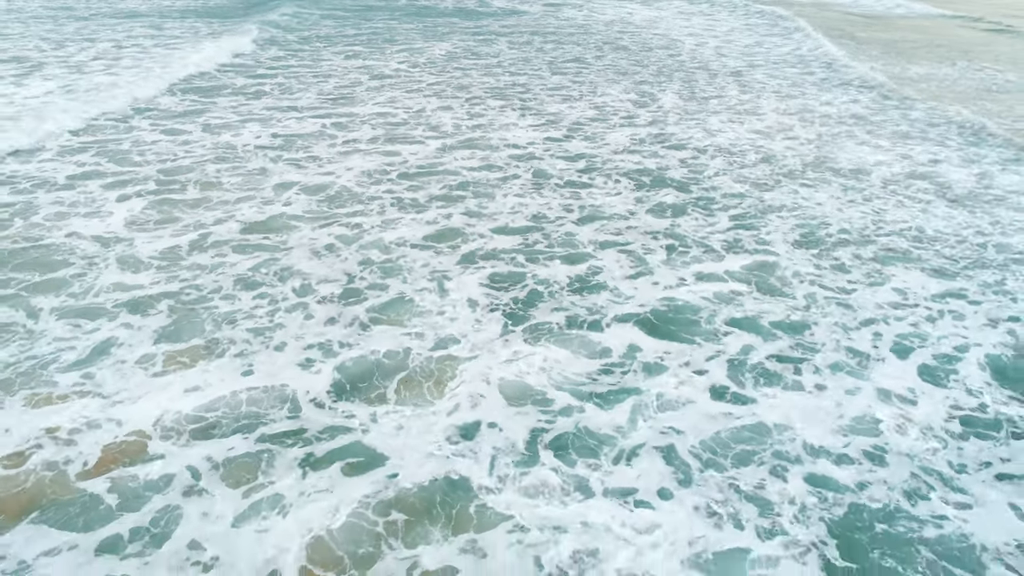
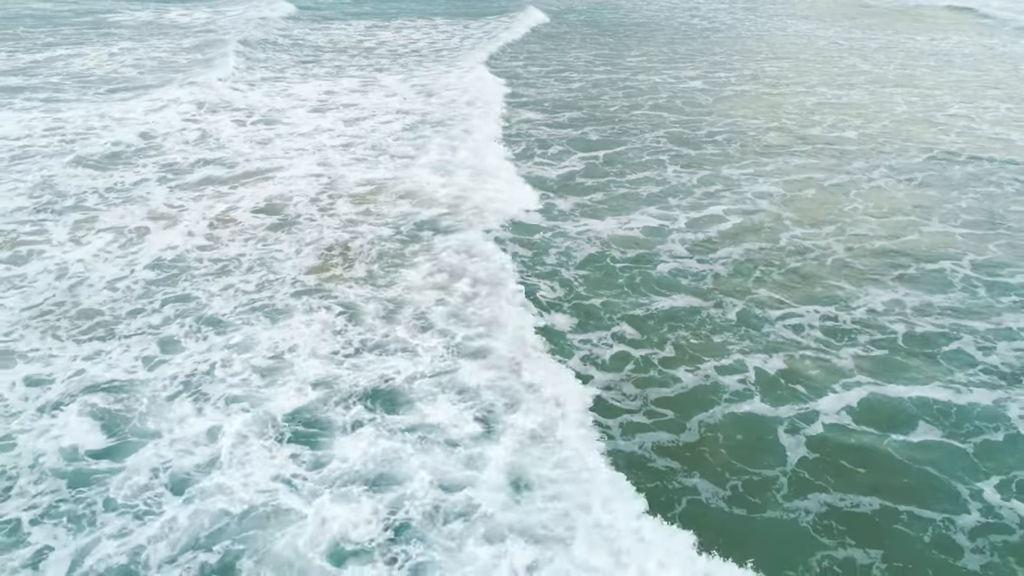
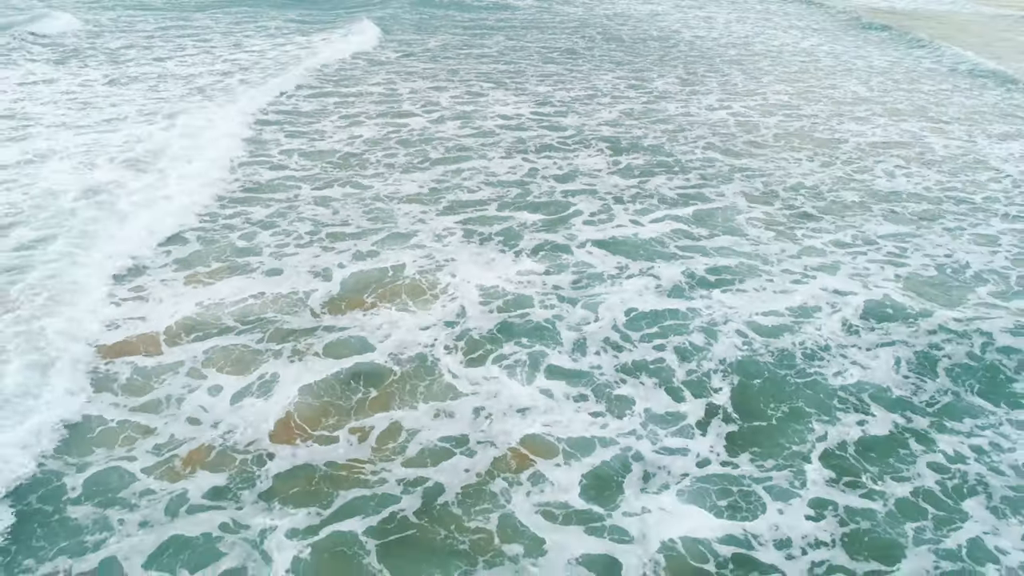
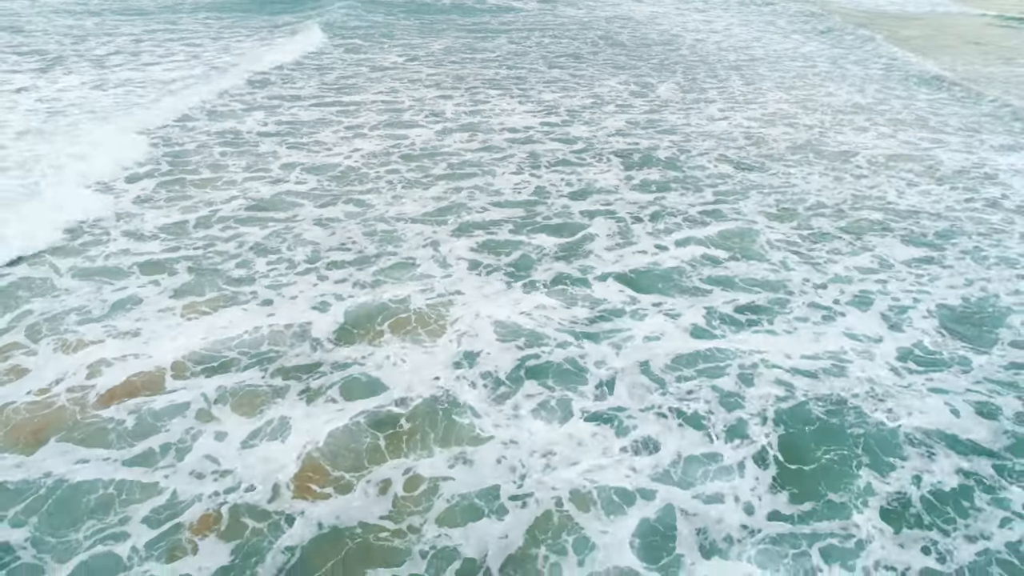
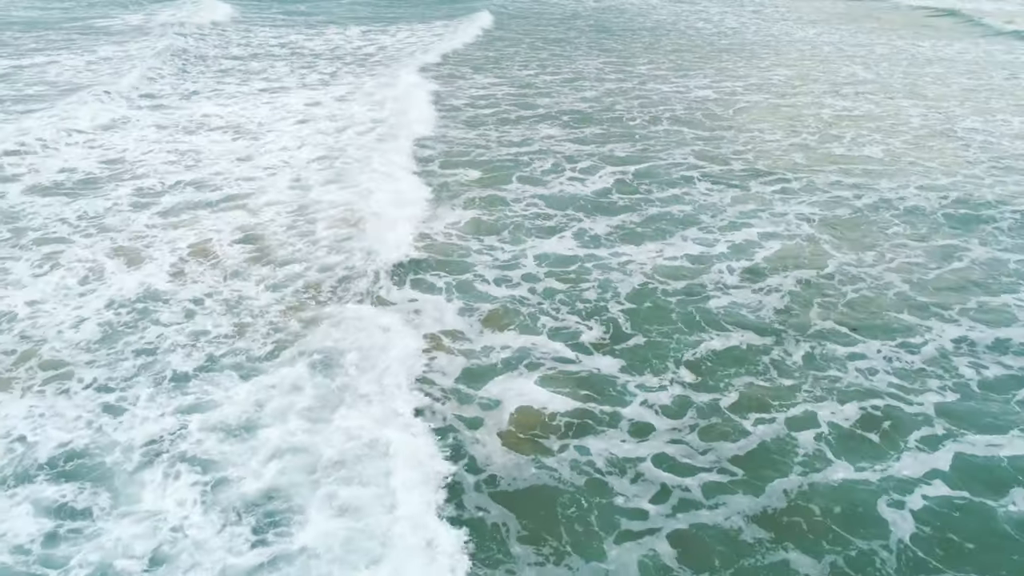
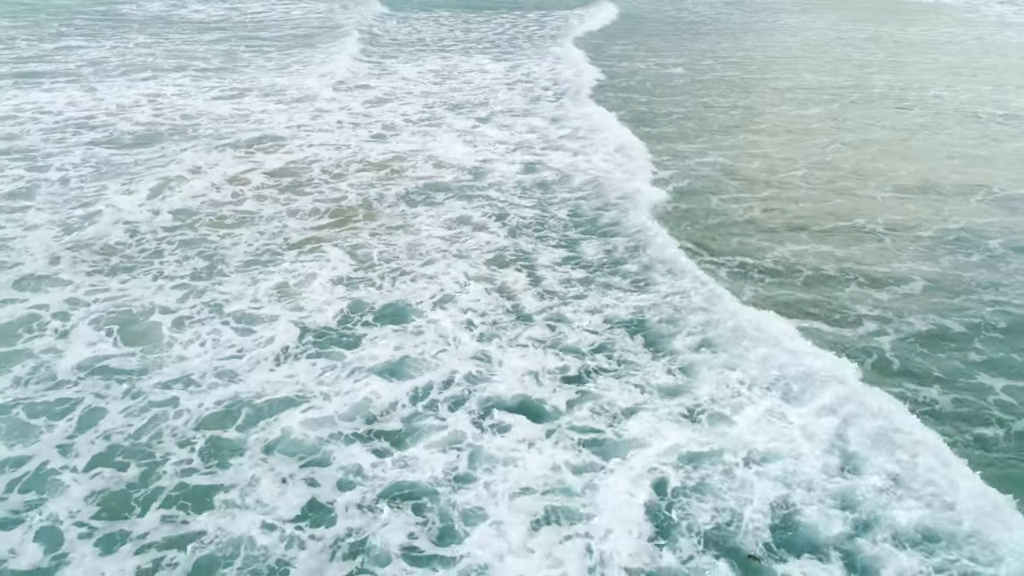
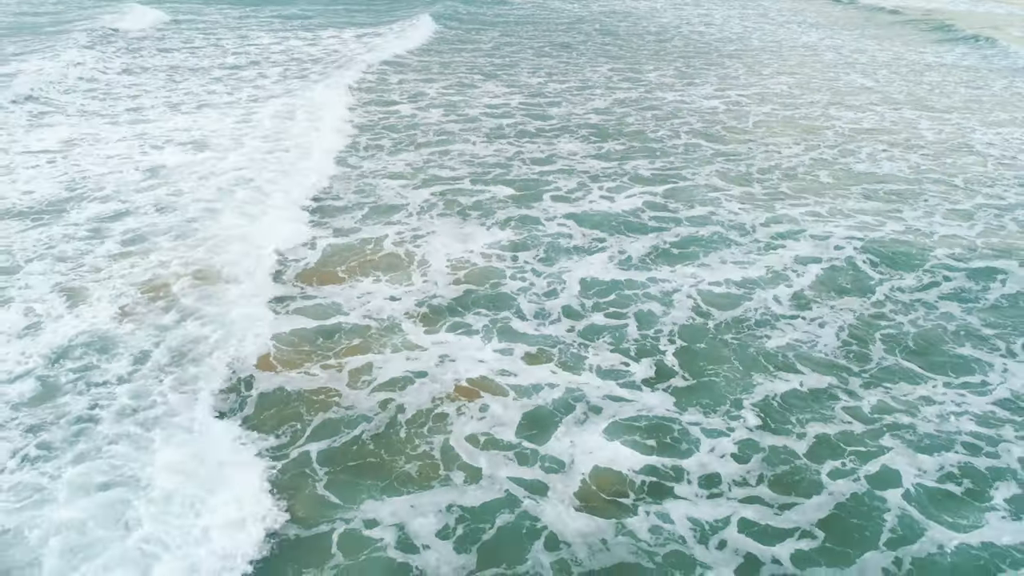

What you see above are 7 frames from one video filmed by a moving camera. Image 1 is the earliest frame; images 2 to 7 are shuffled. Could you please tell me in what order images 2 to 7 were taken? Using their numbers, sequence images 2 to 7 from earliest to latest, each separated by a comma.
4, 3, 7, 5, 2, 6
